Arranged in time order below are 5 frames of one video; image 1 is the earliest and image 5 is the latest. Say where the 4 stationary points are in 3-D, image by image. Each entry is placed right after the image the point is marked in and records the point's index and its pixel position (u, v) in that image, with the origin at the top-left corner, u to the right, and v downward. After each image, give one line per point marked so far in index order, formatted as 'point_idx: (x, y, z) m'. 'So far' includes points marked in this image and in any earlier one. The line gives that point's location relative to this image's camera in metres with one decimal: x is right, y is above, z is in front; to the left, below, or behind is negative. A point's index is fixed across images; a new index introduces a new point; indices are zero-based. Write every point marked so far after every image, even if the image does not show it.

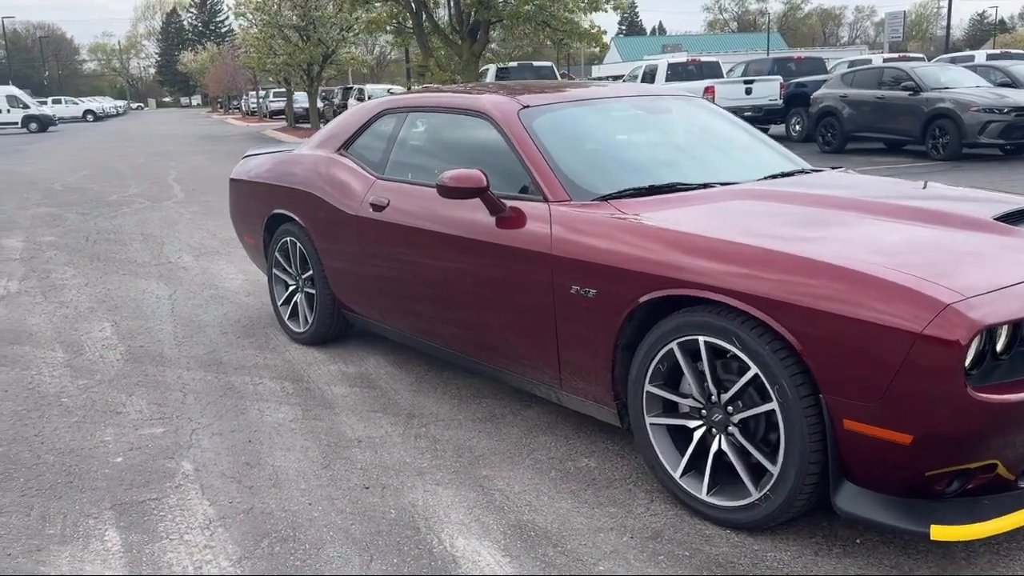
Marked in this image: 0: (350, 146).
0: (-0.9, +0.8, +5.0) m
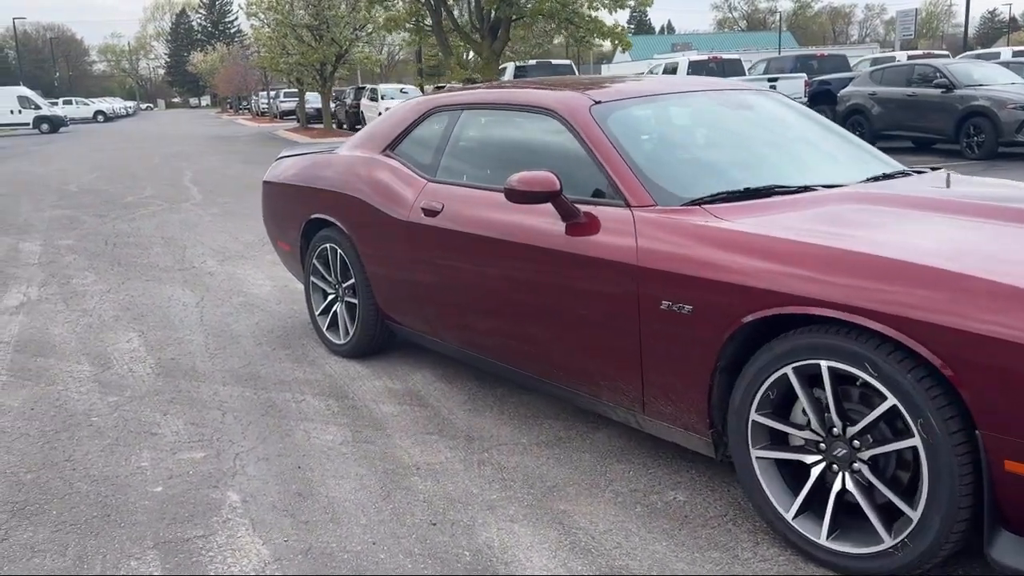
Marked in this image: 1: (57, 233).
0: (-0.6, +0.7, +4.7) m
1: (-5.4, +0.7, +10.7) m
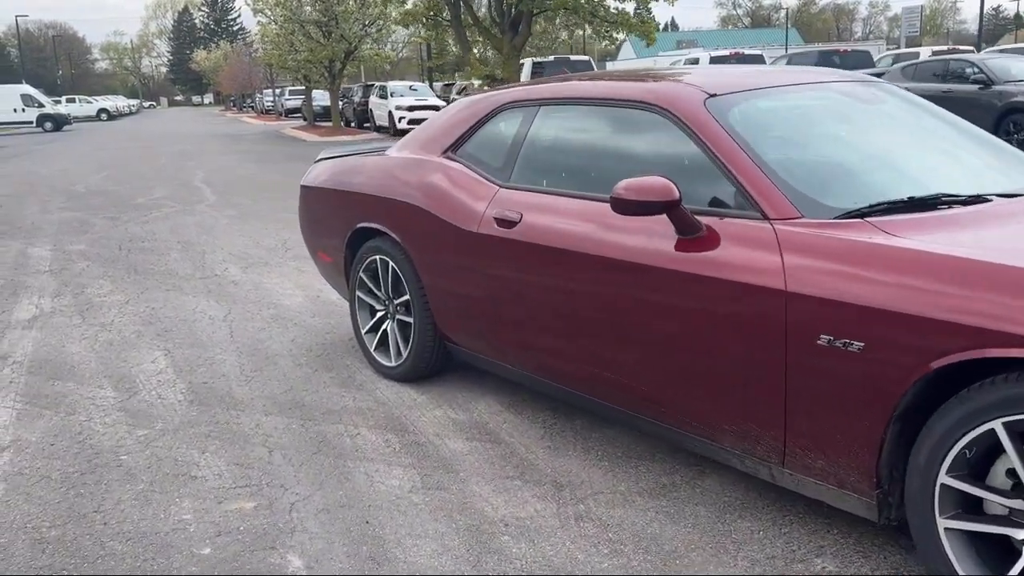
0: (-0.3, +0.6, +4.2) m
1: (-5.0, +0.6, +10.2) m
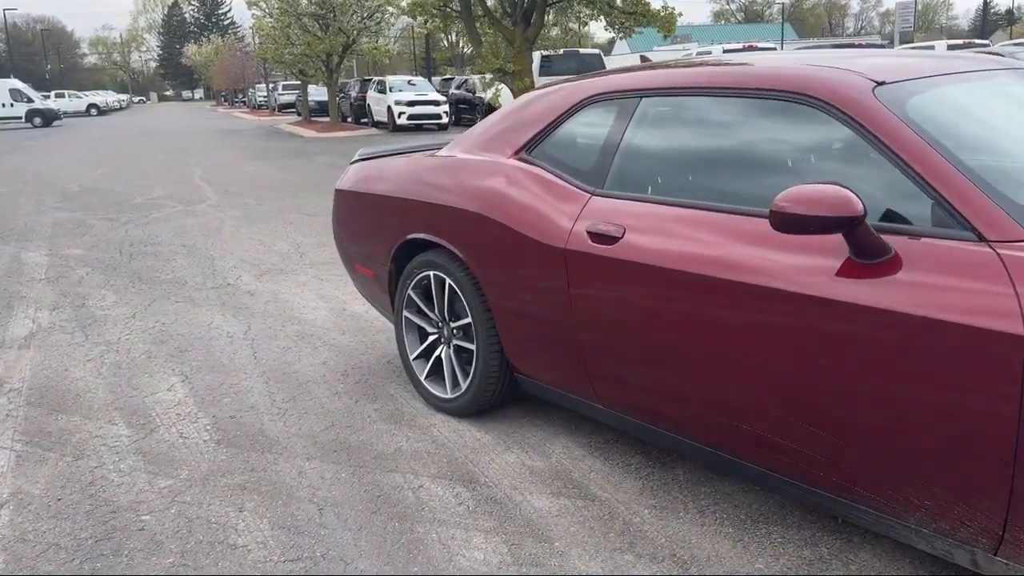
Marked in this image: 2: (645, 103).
0: (+0.1, +0.6, +3.6) m
1: (-4.7, +0.5, +9.6) m
2: (+0.5, +0.6, +3.2) m
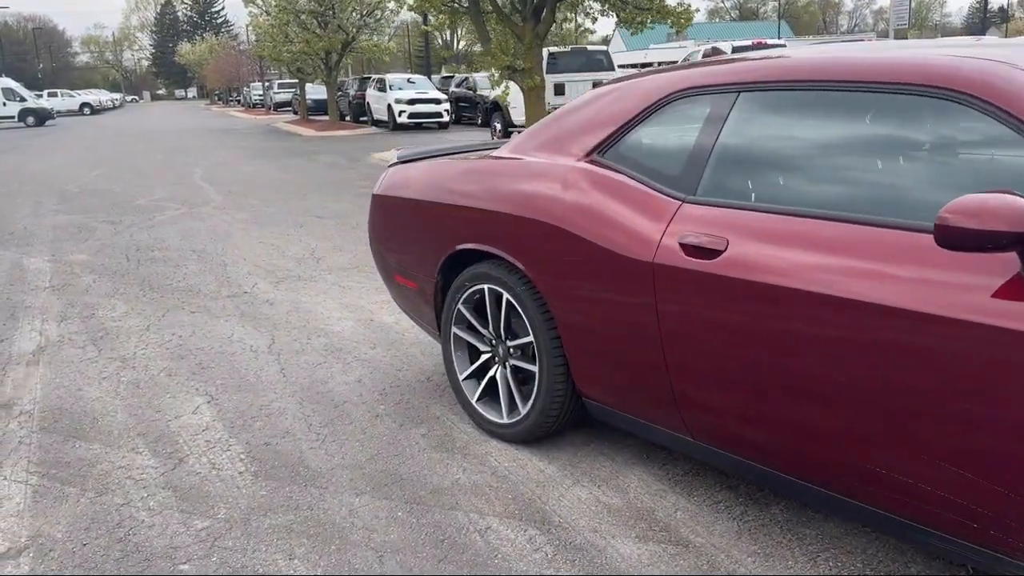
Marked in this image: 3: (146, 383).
0: (+0.3, +0.5, +3.2) m
1: (-4.5, +0.5, +9.2) m
2: (+0.7, +0.6, +2.9) m
3: (-1.9, -0.5, +4.6) m
